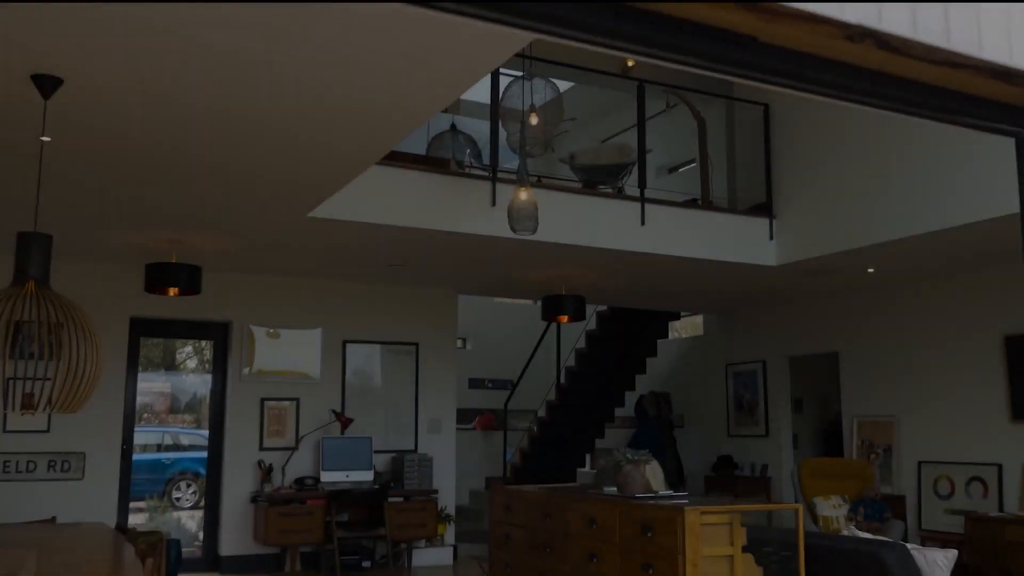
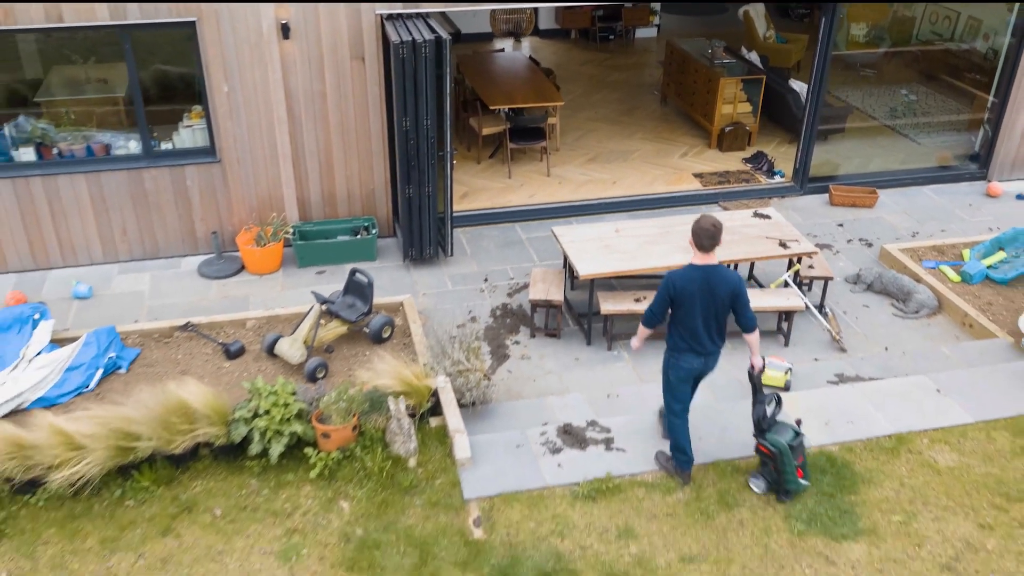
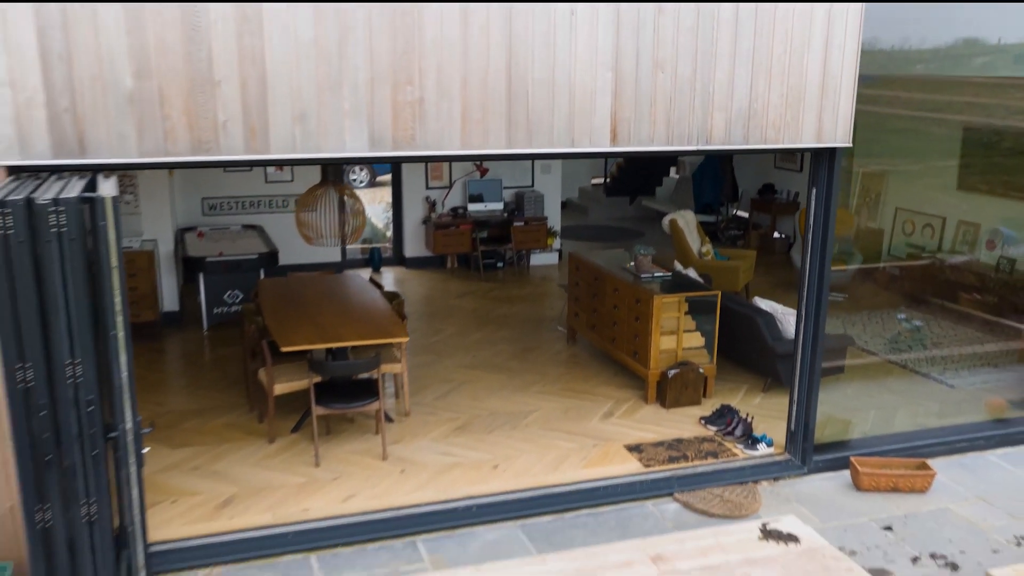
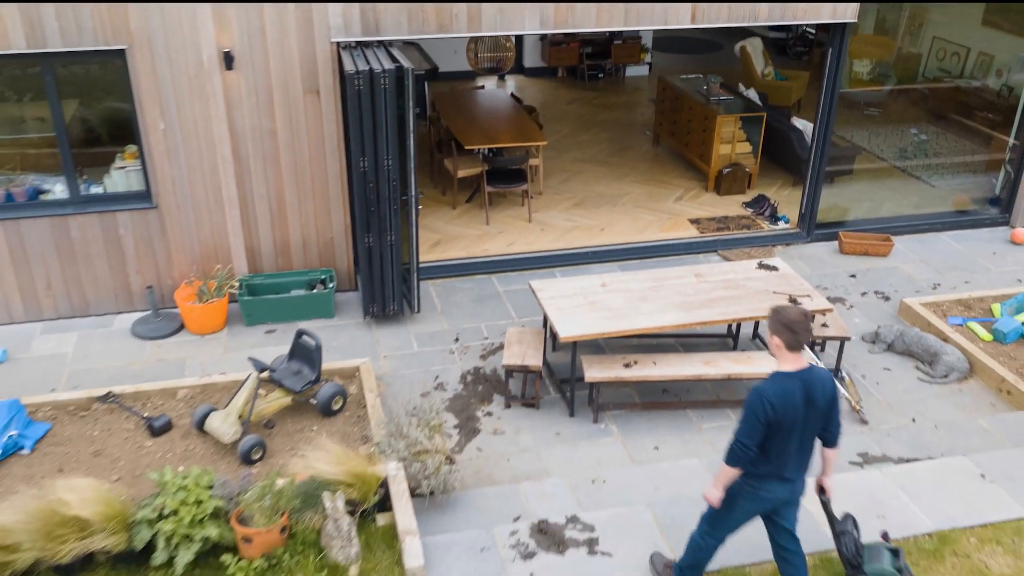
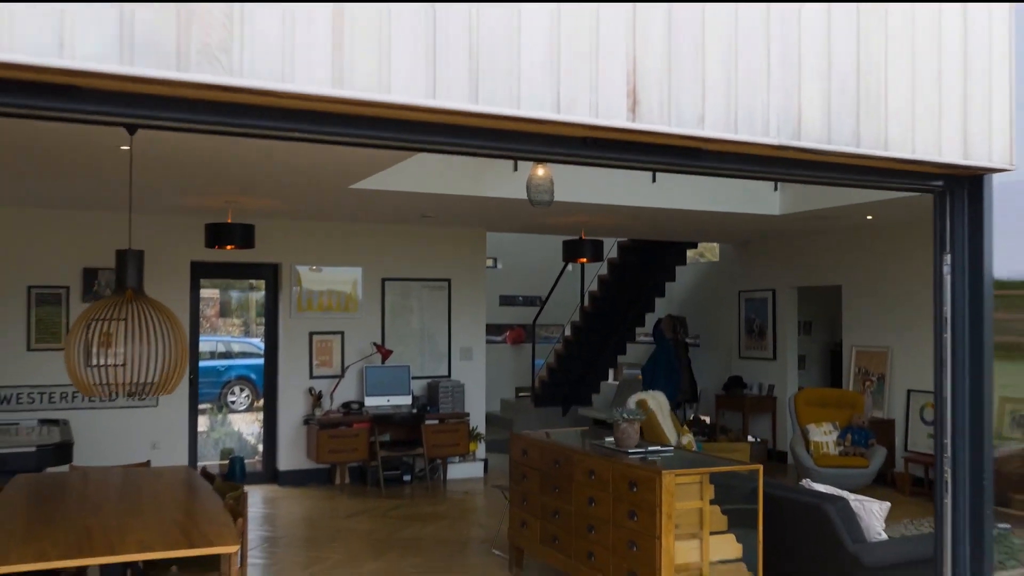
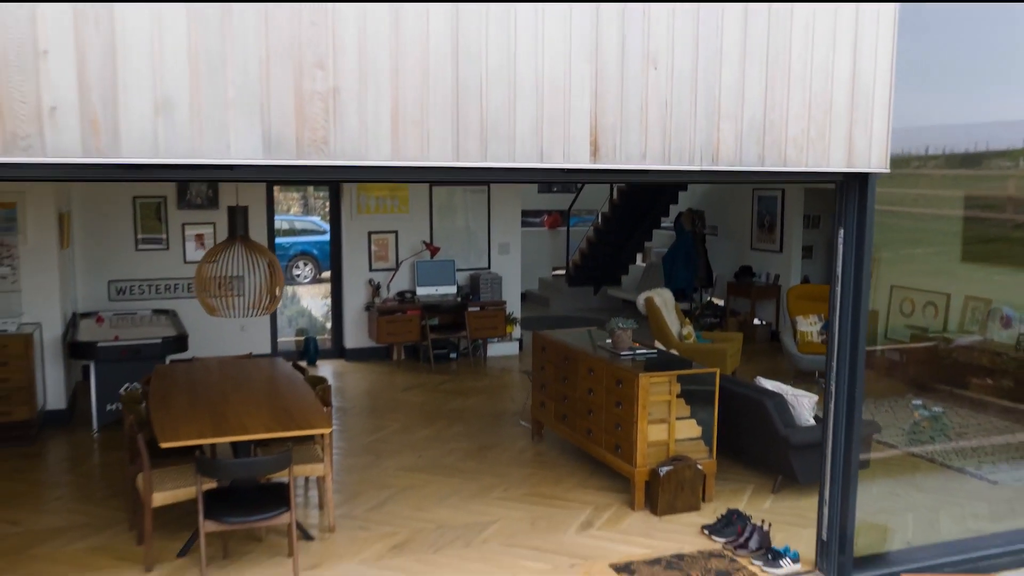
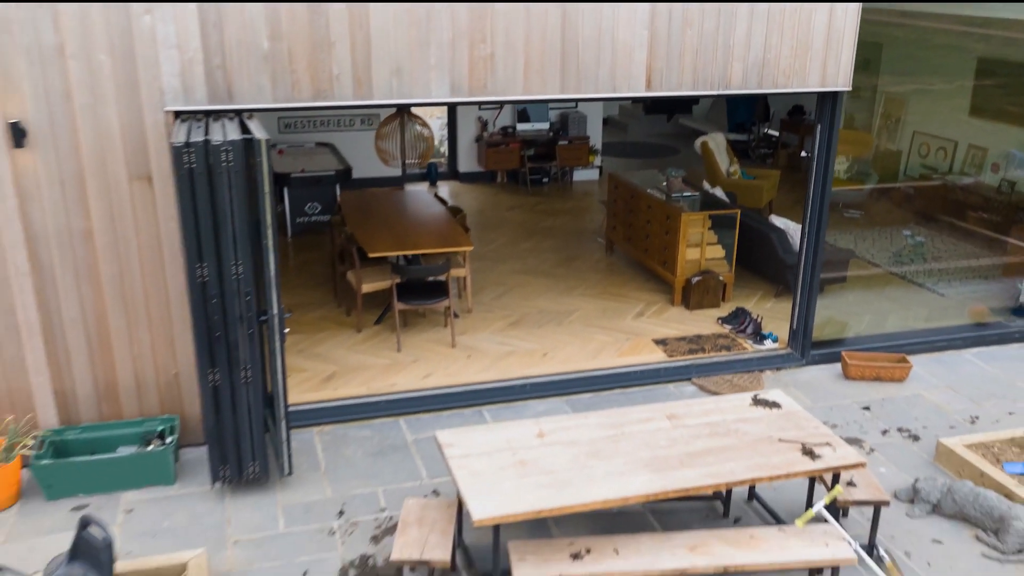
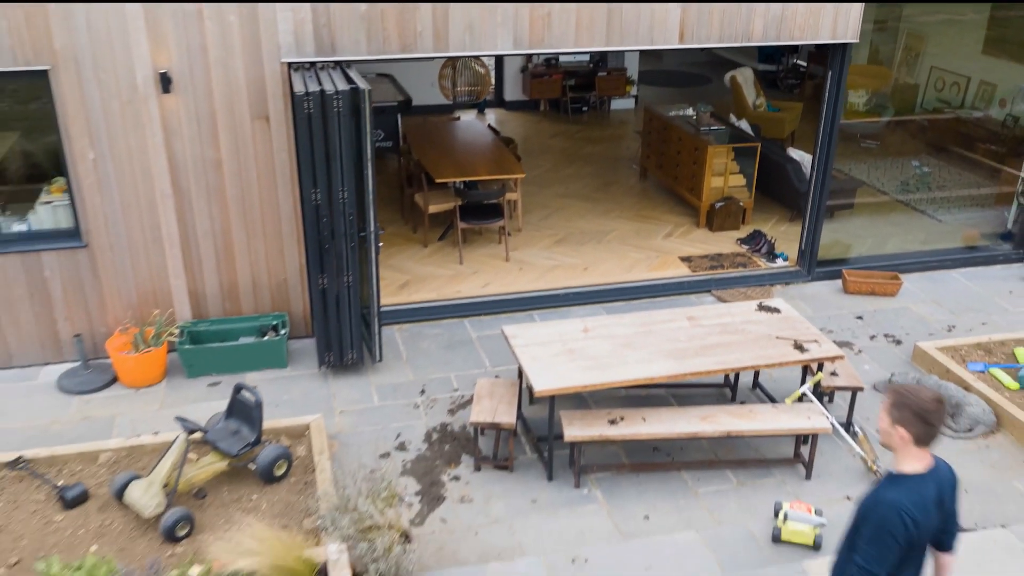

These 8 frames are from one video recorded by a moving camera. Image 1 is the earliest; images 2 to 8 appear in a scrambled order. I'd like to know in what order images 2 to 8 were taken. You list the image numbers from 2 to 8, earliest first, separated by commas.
5, 6, 3, 7, 8, 4, 2
